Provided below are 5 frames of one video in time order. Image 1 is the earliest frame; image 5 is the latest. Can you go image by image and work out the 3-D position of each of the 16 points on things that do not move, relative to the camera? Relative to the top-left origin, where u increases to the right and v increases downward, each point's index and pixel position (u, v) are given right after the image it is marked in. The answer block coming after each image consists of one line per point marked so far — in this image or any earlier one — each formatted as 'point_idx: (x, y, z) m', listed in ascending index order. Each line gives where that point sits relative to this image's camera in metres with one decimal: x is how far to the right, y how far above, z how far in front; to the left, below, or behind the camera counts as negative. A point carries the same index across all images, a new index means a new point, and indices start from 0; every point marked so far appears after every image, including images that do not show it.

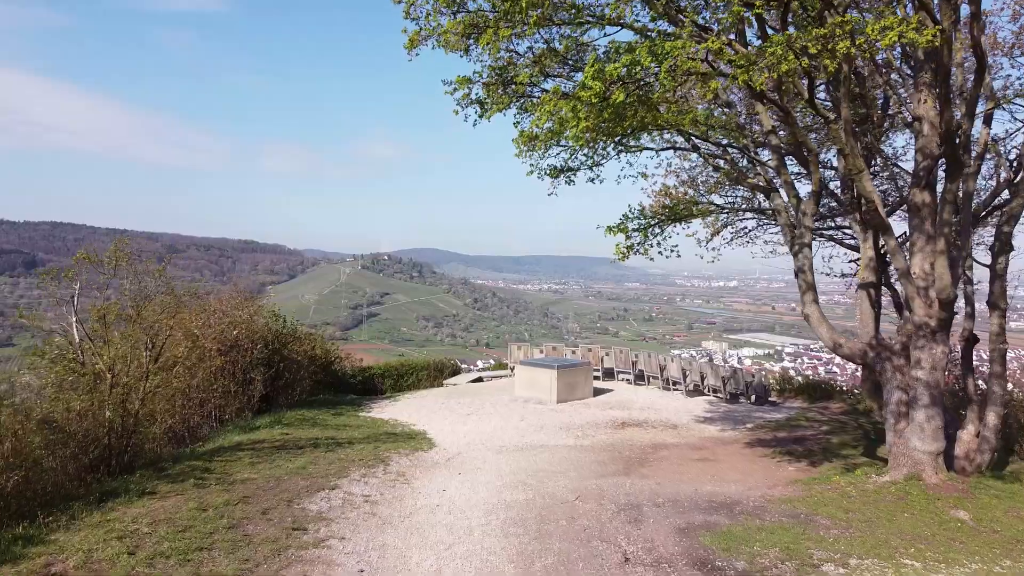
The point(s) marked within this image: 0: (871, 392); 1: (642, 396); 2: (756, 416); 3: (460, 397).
0: (+6.2, -1.8, +10.4) m
1: (+2.5, -2.1, +11.4) m
2: (+4.2, -2.2, +10.3) m
3: (-1.0, -2.1, +11.6) m
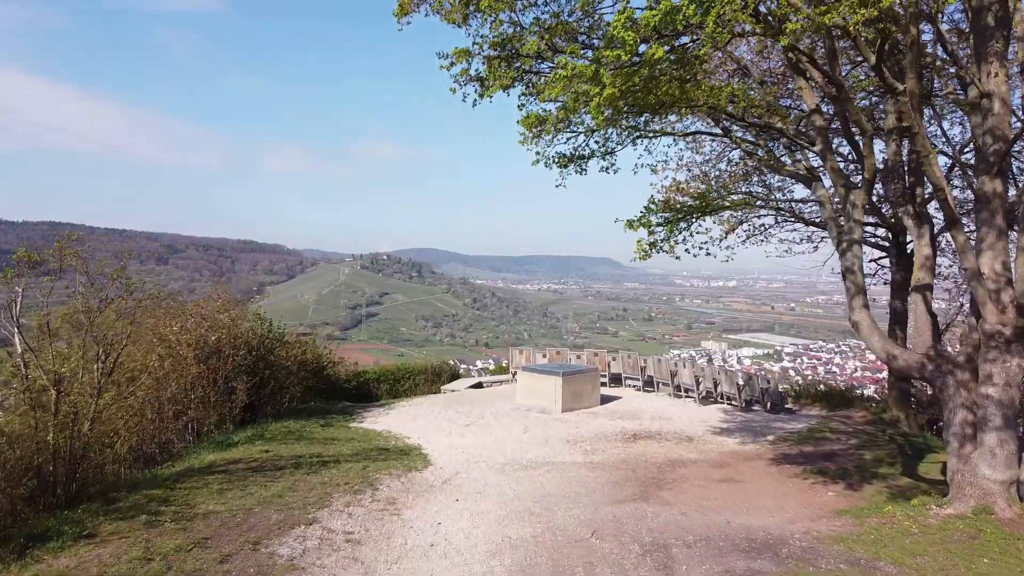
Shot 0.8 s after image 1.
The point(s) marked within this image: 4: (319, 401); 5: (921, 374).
0: (+6.2, -1.8, +9.7) m
1: (+2.5, -2.1, +10.7) m
2: (+4.2, -2.2, +9.6) m
3: (-1.0, -2.1, +10.9) m
4: (-4.1, -2.4, +12.8) m
5: (+3.1, -0.7, +4.6) m
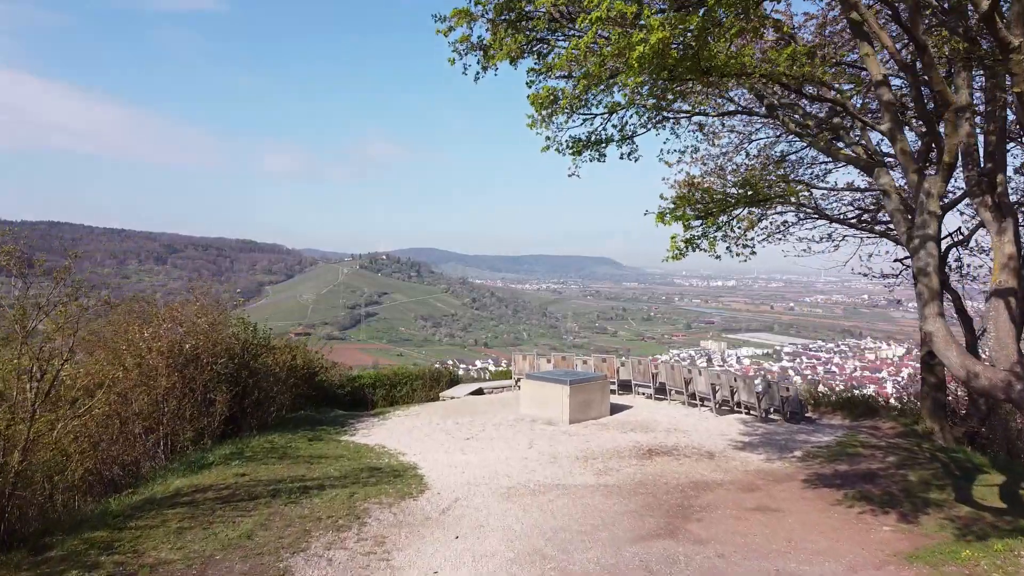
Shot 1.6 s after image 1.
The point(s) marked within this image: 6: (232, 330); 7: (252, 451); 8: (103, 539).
0: (+6.3, -1.8, +9.0) m
1: (+2.6, -2.1, +10.0) m
2: (+4.3, -2.3, +8.9) m
3: (-0.9, -2.2, +10.2) m
4: (-4.1, -2.5, +12.1) m
5: (+3.2, -0.7, +3.9) m
6: (-4.1, -0.6, +8.9) m
7: (-3.2, -2.0, +7.4) m
8: (-2.7, -1.7, +4.0) m
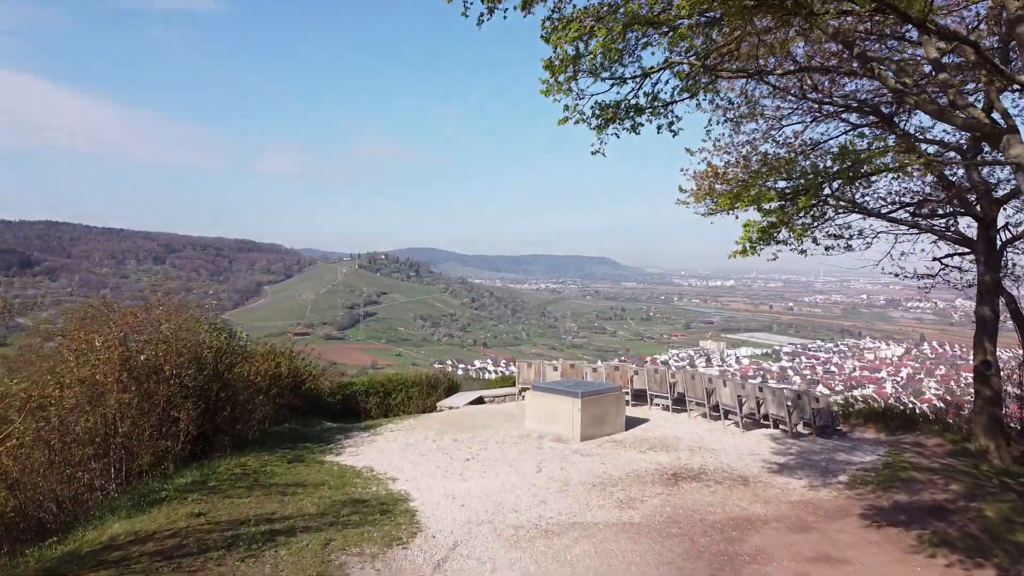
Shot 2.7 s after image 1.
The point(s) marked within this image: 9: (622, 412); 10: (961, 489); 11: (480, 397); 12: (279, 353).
0: (+6.4, -1.9, +8.0) m
1: (+2.6, -2.1, +9.0) m
2: (+4.3, -2.3, +7.9) m
3: (-0.8, -2.2, +9.2) m
4: (-4.0, -2.5, +11.1) m
5: (+3.3, -0.7, +2.9) m
6: (-4.1, -0.6, +7.9) m
7: (-3.1, -2.0, +6.4) m
8: (-2.6, -1.7, +3.0) m
9: (+1.6, -1.9, +9.0) m
10: (+4.8, -2.2, +6.4) m
11: (-0.7, -2.3, +12.5) m
12: (-4.4, -1.2, +11.4) m
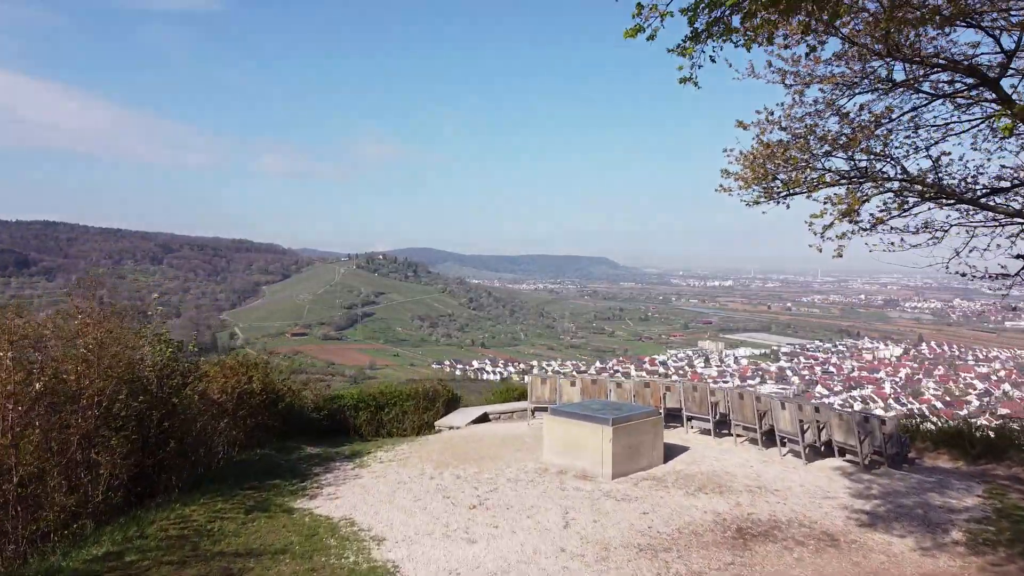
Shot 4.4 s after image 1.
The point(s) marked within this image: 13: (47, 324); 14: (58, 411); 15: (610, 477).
0: (+6.5, -1.9, +6.5) m
1: (+2.8, -2.2, +7.4) m
2: (+4.5, -2.3, +6.3) m
3: (-0.7, -2.2, +7.6) m
4: (-3.9, -2.5, +9.5) m
5: (+3.5, -0.7, +1.3) m
6: (-3.9, -0.7, +6.3) m
7: (-2.9, -2.1, +4.8) m
8: (-2.4, -1.7, +1.4) m
9: (+1.8, -1.9, +7.4) m
10: (+5.0, -2.2, +4.9) m
11: (-0.5, -2.3, +10.9) m
12: (-4.2, -1.3, +9.8) m
13: (-4.1, -0.3, +5.2) m
14: (-3.9, -1.1, +5.2) m
15: (+1.1, -2.2, +6.9) m
